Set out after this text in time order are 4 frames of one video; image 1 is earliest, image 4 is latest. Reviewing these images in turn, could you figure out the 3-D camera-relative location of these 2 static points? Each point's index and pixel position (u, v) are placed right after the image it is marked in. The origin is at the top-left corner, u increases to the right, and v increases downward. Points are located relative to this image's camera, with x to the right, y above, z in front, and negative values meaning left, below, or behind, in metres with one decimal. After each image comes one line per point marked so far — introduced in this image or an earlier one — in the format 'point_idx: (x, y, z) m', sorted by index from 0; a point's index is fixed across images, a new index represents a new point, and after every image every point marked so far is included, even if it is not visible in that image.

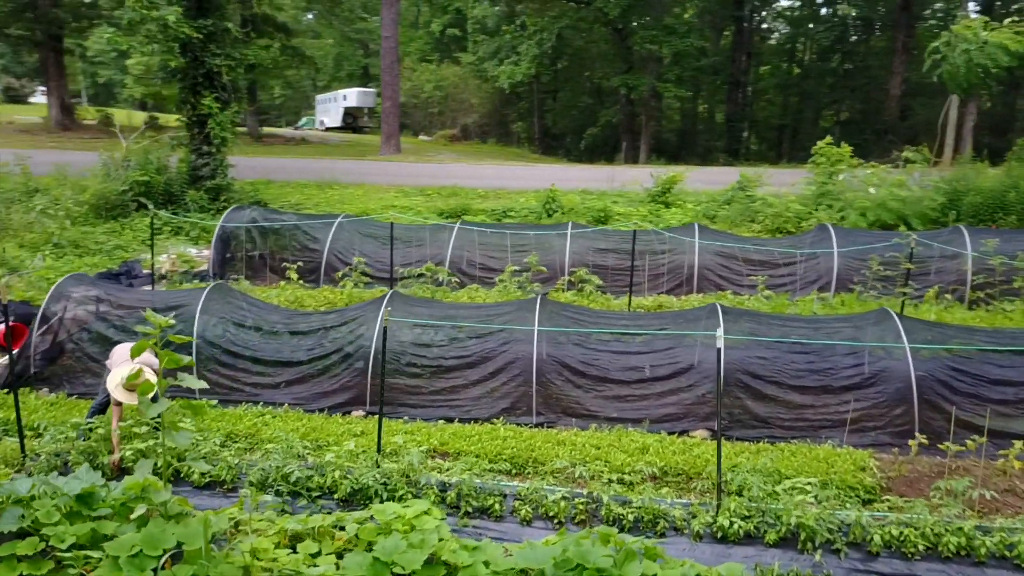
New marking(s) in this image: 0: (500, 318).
0: (-0.2, -0.3, +7.8) m
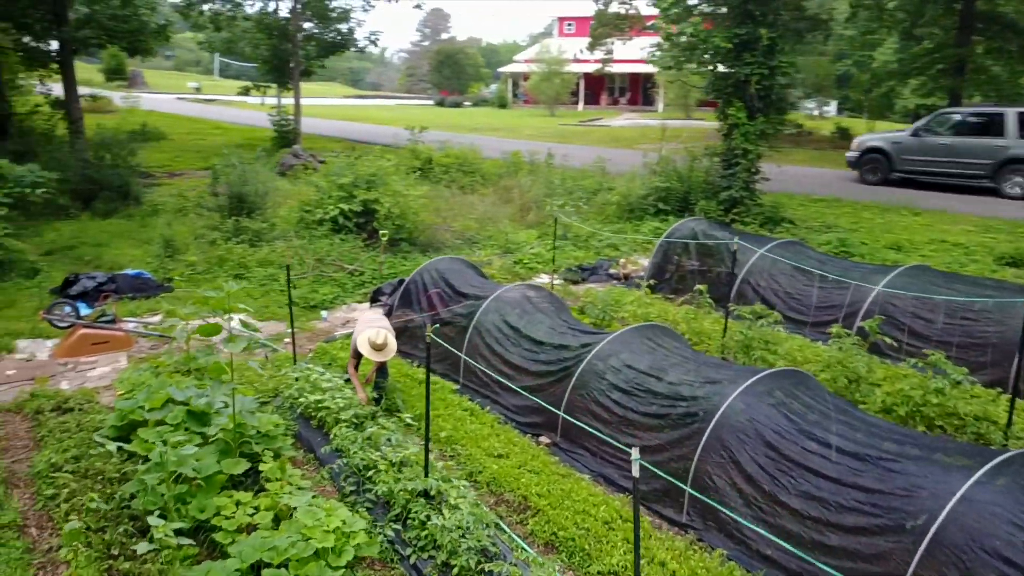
0: (+1.5, -0.7, +6.3) m
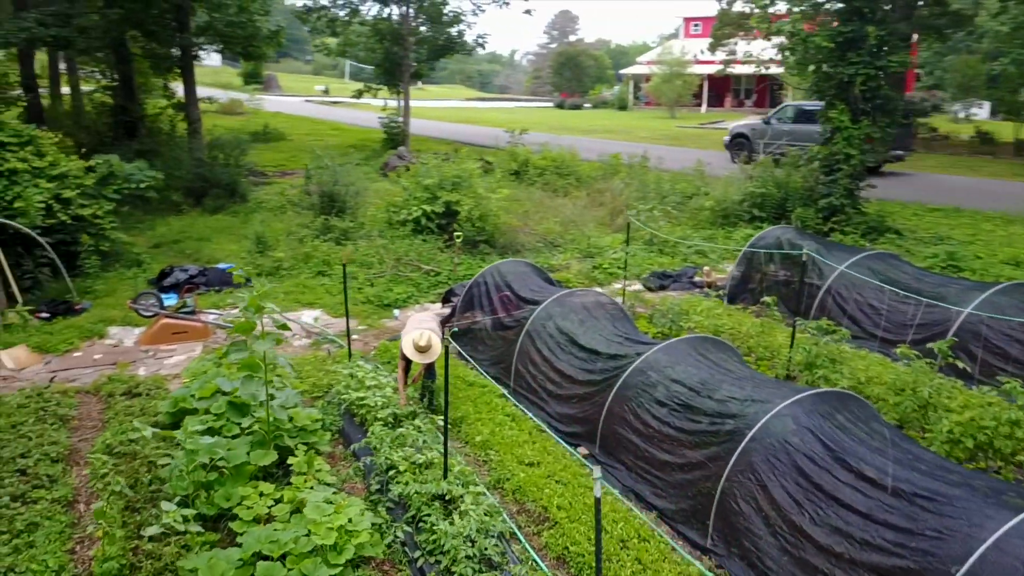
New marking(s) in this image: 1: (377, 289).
0: (+1.7, -0.8, +6.0) m
1: (-1.7, 0.0, +10.7) m
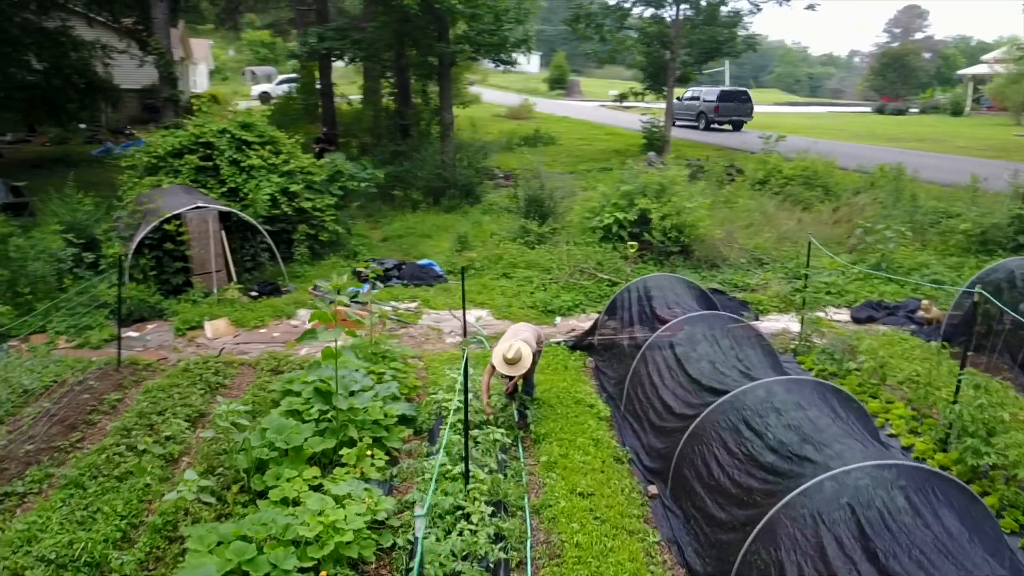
0: (+1.8, -1.0, +5.0) m
1: (+0.4, -0.1, +10.6) m
